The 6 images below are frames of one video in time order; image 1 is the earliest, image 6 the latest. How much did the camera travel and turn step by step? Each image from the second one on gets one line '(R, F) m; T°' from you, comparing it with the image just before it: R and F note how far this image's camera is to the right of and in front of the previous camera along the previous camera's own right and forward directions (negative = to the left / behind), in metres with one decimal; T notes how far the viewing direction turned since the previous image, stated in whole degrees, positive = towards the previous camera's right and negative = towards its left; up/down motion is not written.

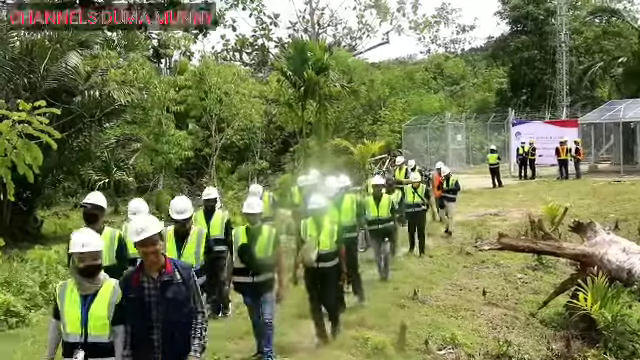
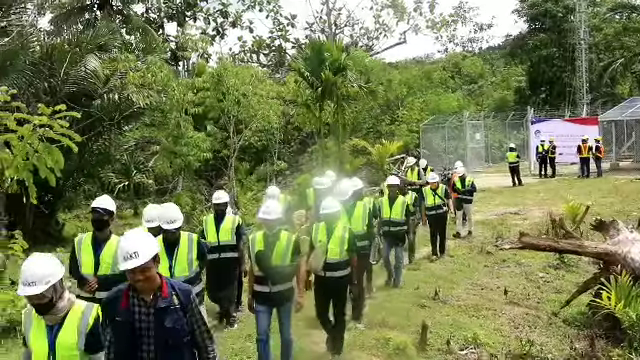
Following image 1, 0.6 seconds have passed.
(0.0, 0.0) m; -1°
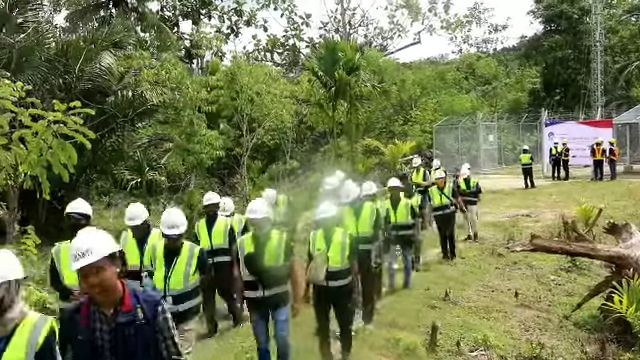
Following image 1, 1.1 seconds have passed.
(-0.1, 0.0) m; -1°
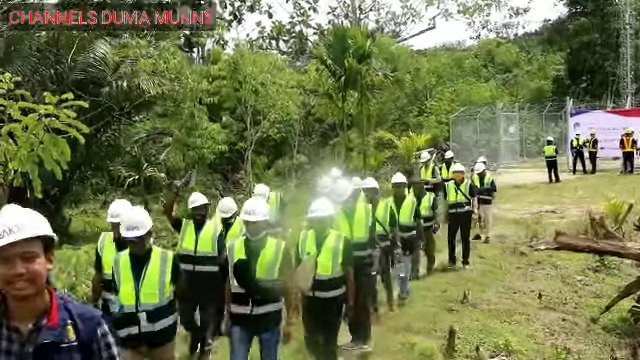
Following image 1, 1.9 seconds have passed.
(0.0, +1.1) m; -1°
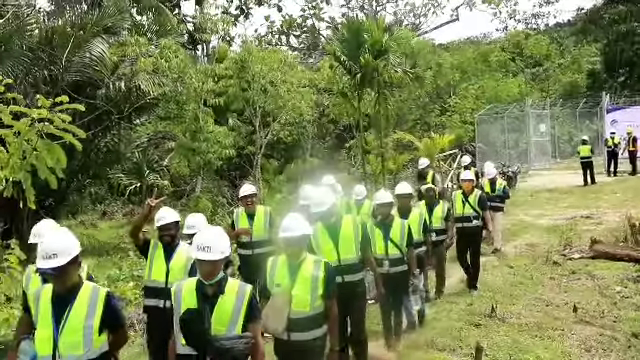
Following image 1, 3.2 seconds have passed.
(0.0, +1.2) m; -1°
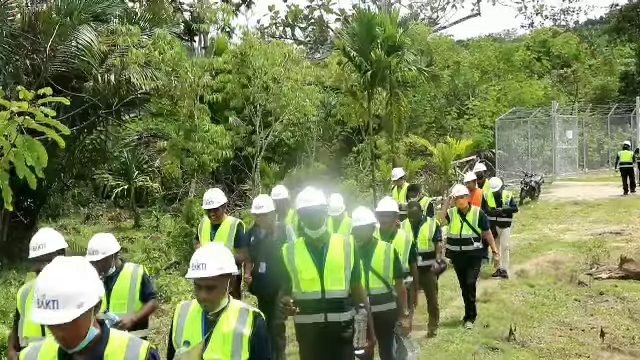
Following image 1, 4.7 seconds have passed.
(0.0, +1.3) m; 0°
